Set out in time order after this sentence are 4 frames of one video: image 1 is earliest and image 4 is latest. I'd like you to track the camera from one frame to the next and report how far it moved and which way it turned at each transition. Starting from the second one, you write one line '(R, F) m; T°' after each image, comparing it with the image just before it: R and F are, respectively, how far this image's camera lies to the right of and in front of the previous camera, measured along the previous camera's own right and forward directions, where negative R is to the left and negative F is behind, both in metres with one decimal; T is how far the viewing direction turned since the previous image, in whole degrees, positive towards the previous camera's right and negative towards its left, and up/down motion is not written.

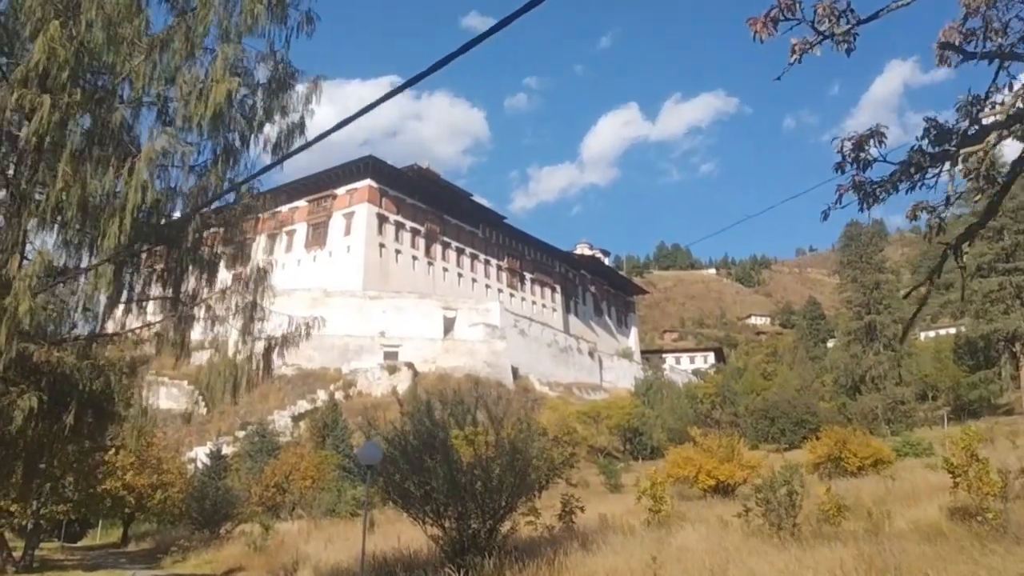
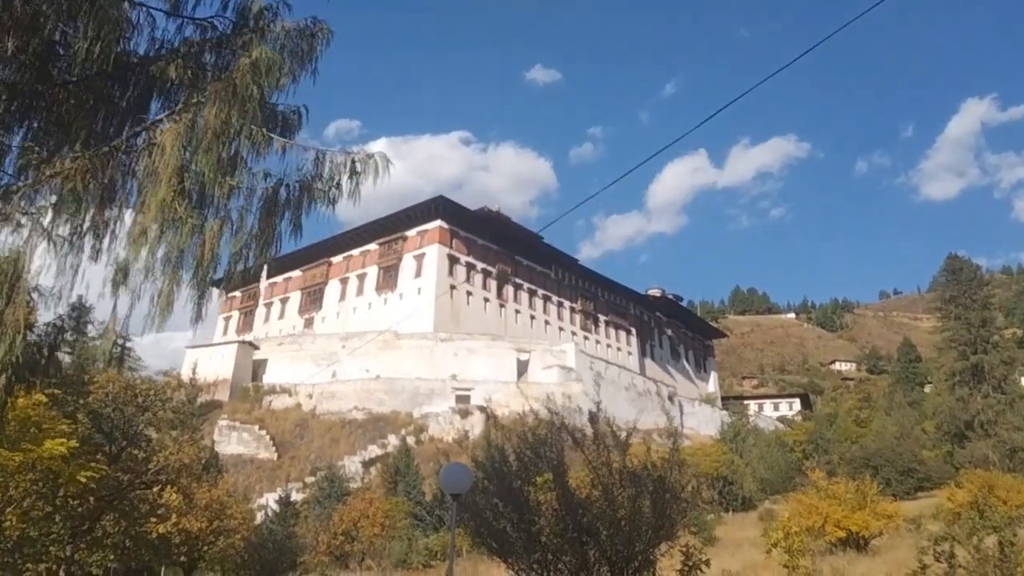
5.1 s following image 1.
(-0.5, +2.0) m; -5°
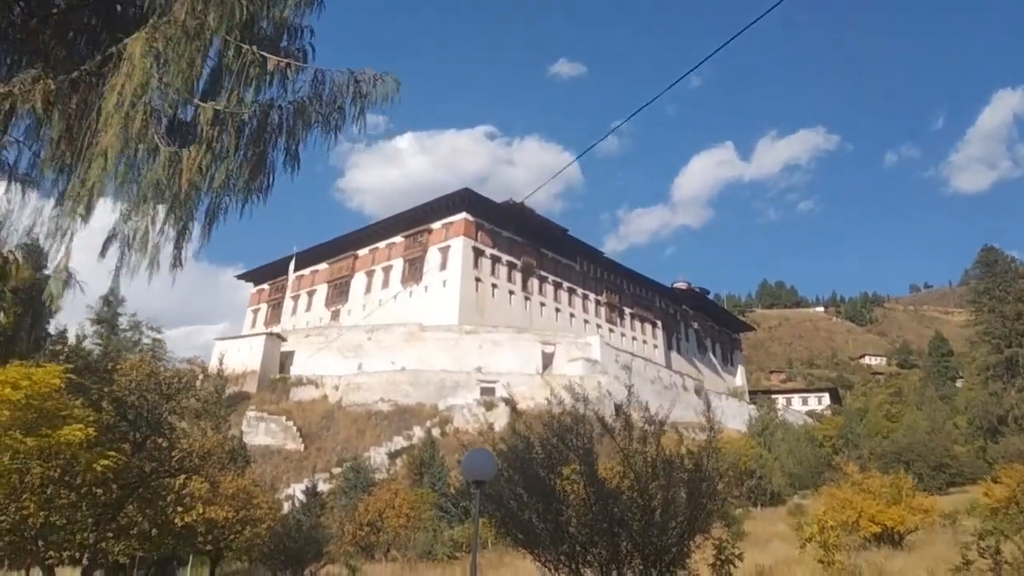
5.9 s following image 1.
(0.0, +0.2) m; -2°
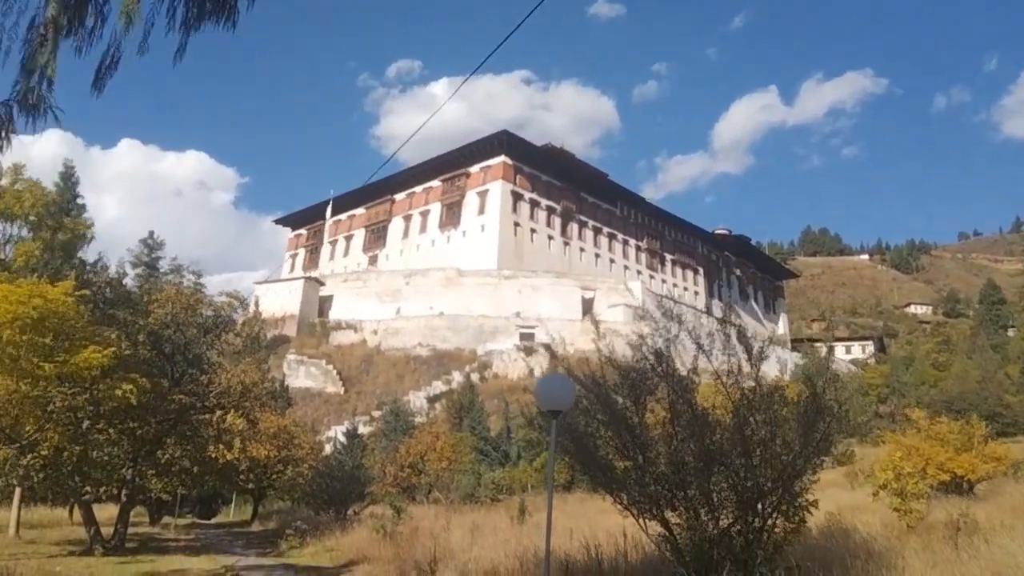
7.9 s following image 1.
(-0.2, +0.8) m; -3°
